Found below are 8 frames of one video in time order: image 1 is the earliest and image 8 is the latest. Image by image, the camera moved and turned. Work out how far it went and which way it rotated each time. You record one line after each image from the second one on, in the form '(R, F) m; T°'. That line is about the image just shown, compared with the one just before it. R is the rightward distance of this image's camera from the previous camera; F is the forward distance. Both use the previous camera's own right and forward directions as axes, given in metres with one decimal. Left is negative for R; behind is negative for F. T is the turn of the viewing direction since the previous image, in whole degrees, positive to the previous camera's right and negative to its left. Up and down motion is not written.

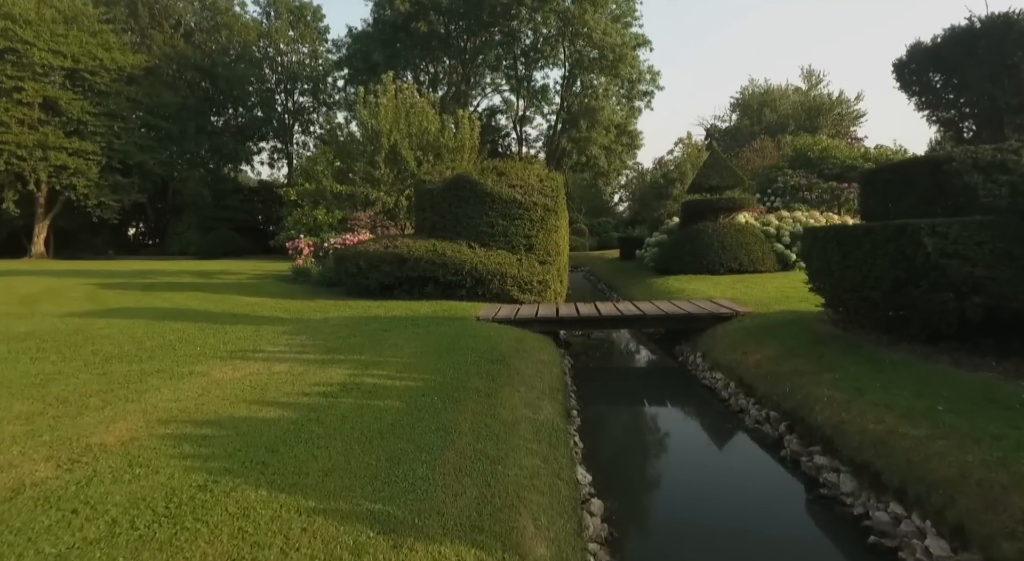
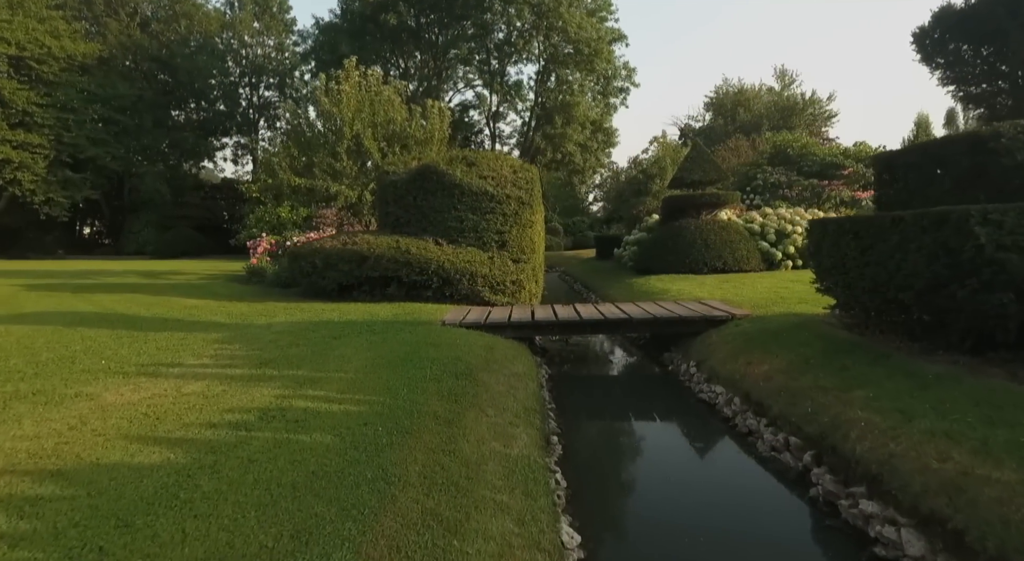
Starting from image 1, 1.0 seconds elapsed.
(+0.1, +0.9) m; +3°
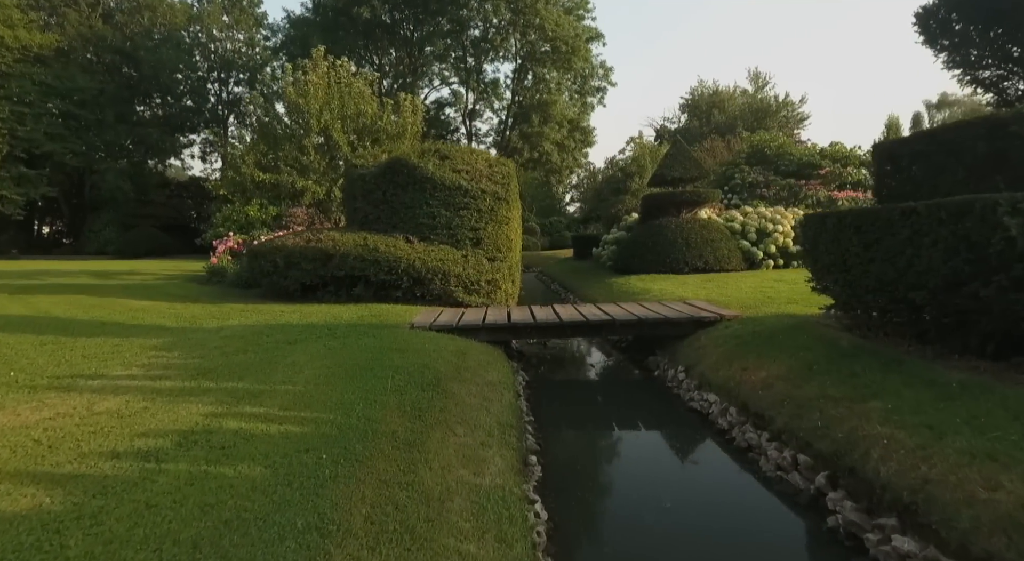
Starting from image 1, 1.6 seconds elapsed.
(0.0, +0.5) m; +2°
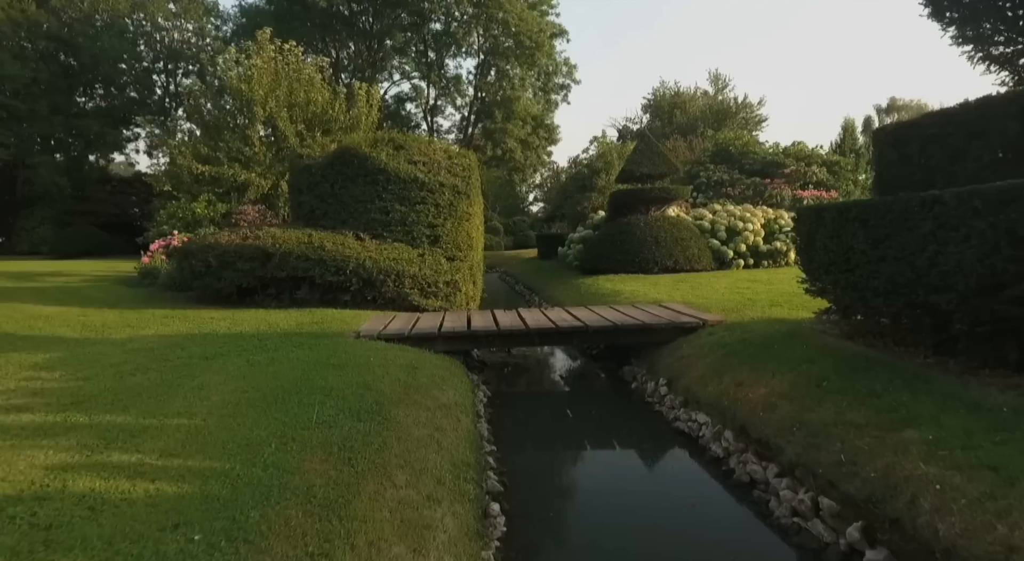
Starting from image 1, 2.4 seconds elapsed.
(0.0, +0.8) m; +4°
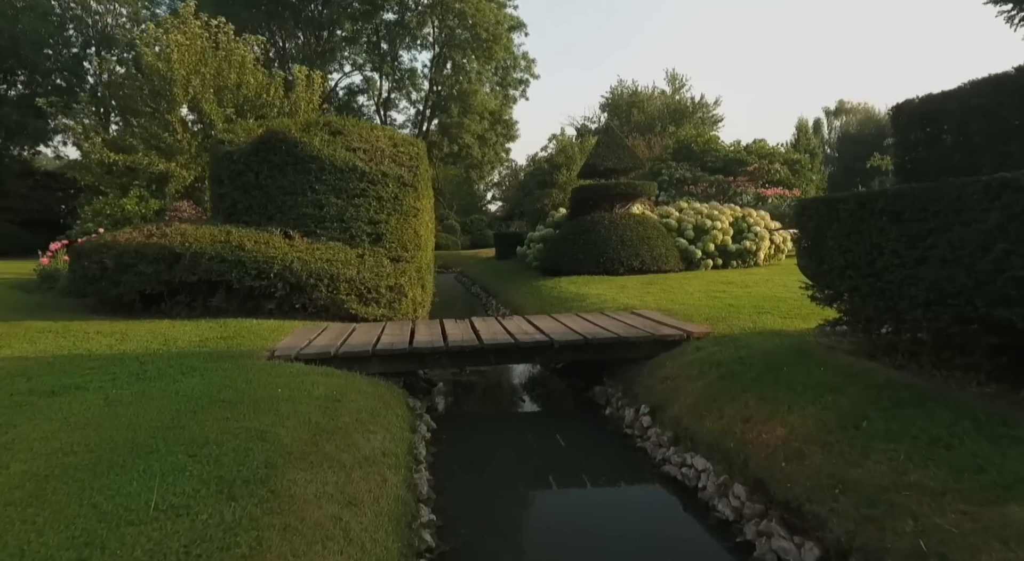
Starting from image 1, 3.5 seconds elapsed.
(+0.1, +1.0) m; +4°
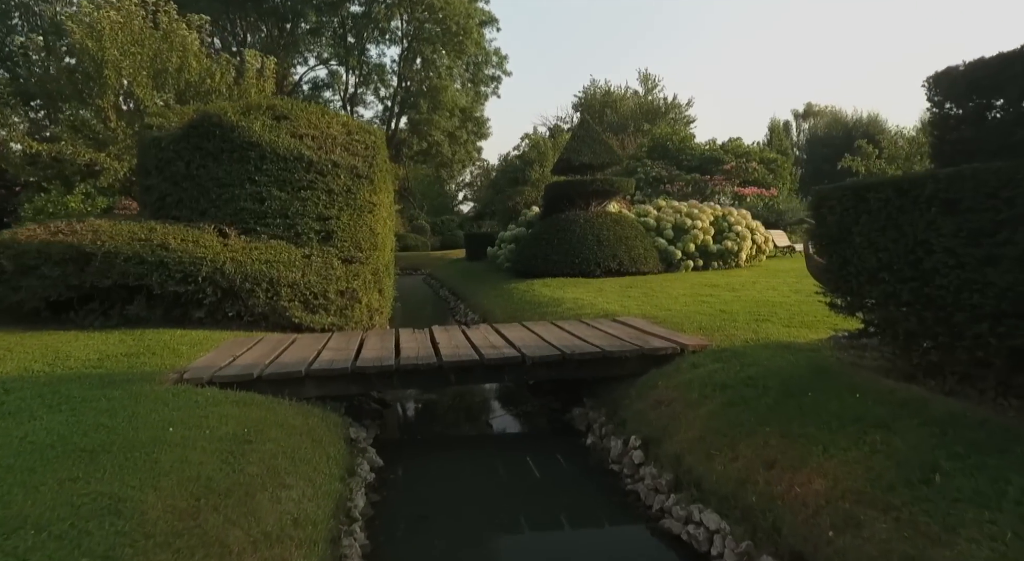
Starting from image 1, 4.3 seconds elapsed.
(+0.1, +0.8) m; +3°
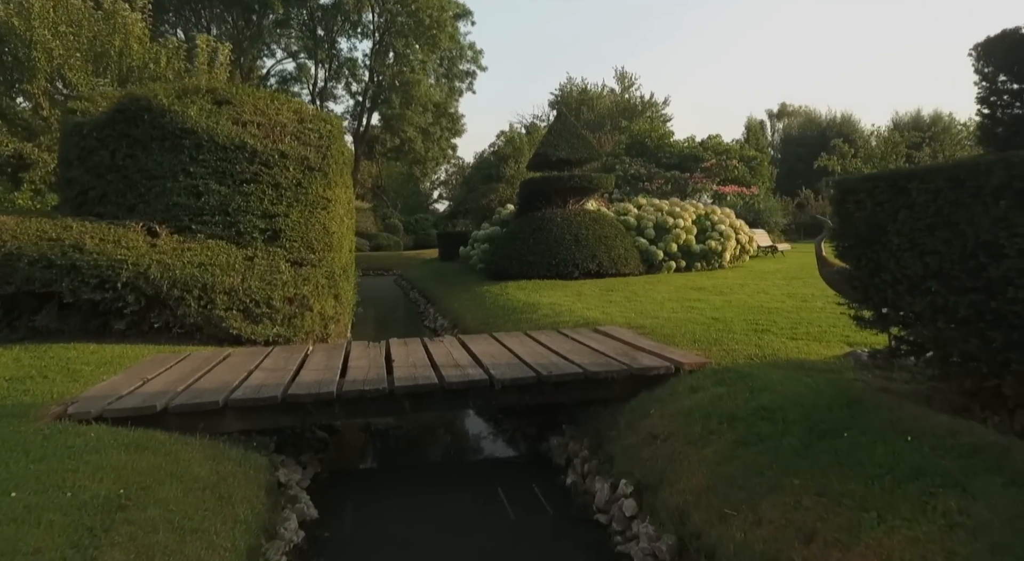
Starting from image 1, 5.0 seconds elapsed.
(+0.1, +0.7) m; +2°
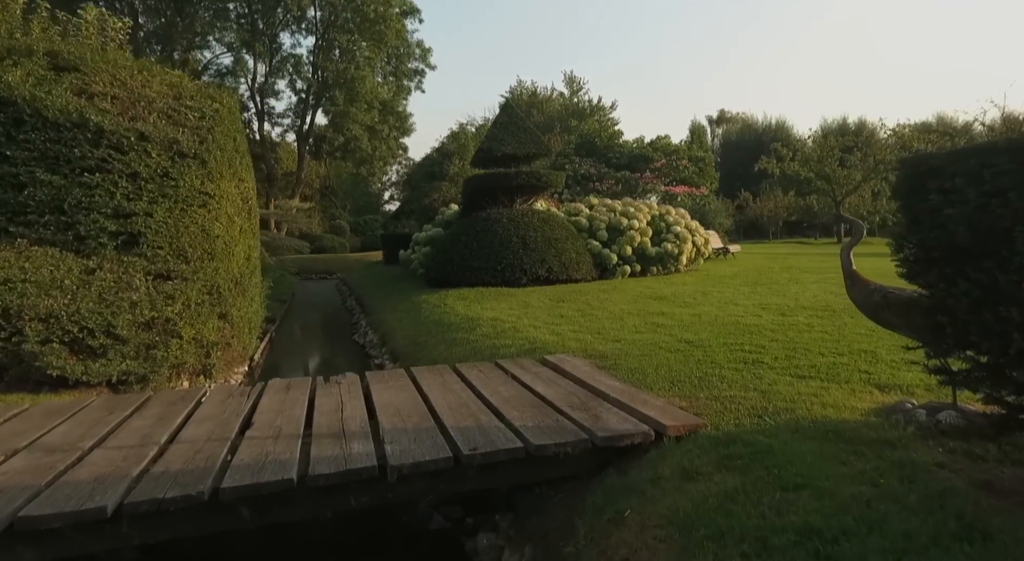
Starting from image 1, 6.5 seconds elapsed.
(+0.2, +1.2) m; +4°
